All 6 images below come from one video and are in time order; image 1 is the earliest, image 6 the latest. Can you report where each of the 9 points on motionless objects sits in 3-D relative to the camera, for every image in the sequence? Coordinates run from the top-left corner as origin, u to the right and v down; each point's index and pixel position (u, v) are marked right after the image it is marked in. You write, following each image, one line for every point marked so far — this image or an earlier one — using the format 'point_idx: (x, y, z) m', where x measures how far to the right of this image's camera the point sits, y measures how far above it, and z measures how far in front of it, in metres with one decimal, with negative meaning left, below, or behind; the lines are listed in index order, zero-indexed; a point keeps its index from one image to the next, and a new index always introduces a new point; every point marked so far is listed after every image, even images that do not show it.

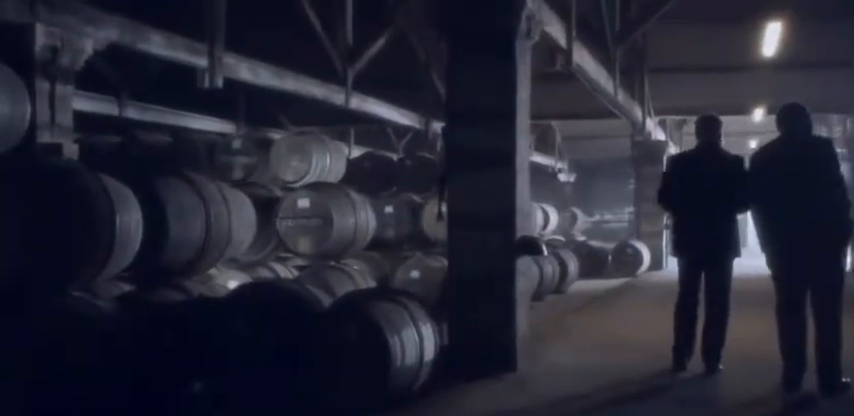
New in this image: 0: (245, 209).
0: (-1.4, 0.0, +8.9) m
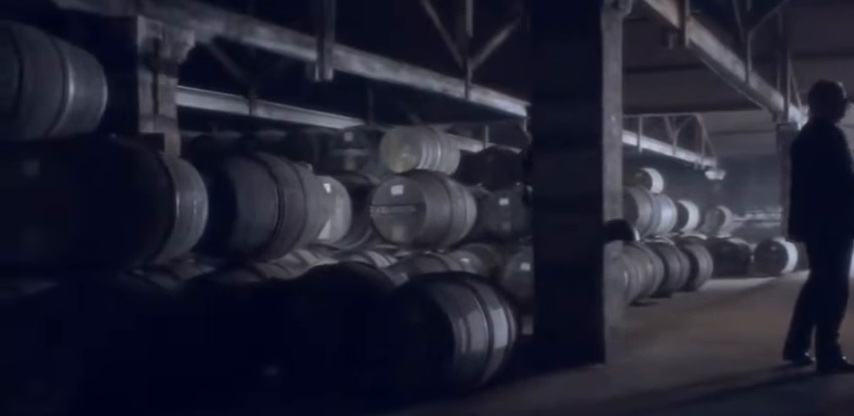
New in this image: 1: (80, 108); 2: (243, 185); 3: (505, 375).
0: (-0.7, +0.1, +8.8) m
1: (-2.3, +0.7, +7.9) m
2: (-1.2, +0.1, +7.9) m
3: (+0.5, -1.1, +8.1) m
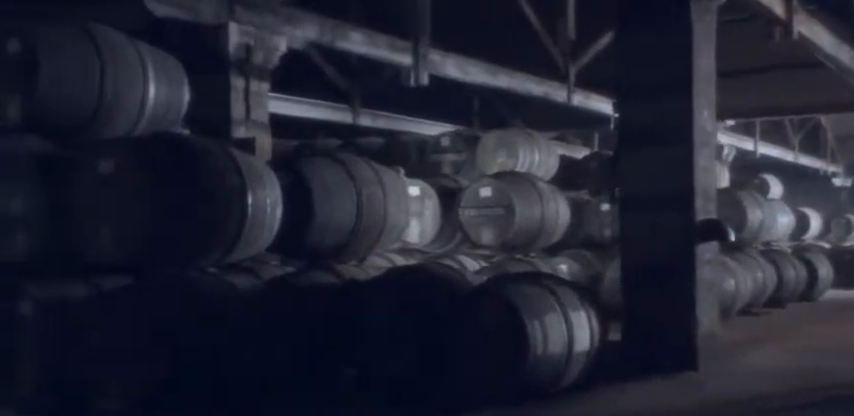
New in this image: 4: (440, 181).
0: (-0.1, +0.1, +8.7) m
1: (-1.8, +0.7, +8.0) m
2: (-0.7, +0.1, +7.8) m
3: (+1.0, -1.1, +7.8) m
4: (+0.1, +0.3, +10.8) m
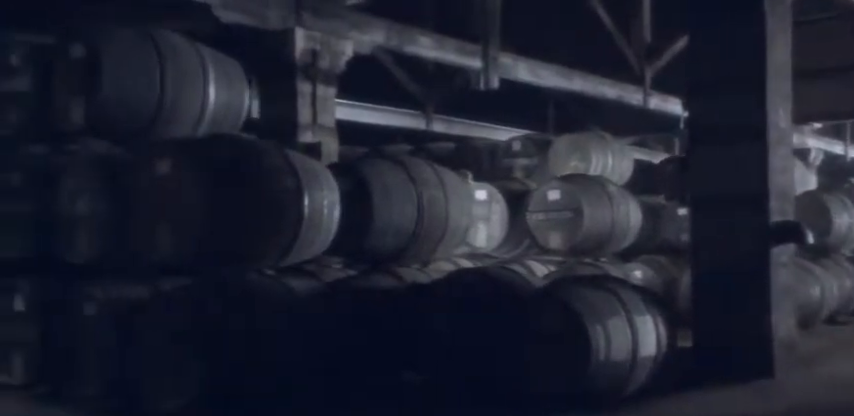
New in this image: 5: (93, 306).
0: (+0.3, +0.1, +8.6) m
1: (-1.4, +0.6, +8.0) m
2: (-0.3, +0.1, +7.7) m
3: (+1.4, -1.1, +7.5) m
4: (+0.7, +0.2, +10.6) m
5: (-2.0, -0.6, +7.2) m
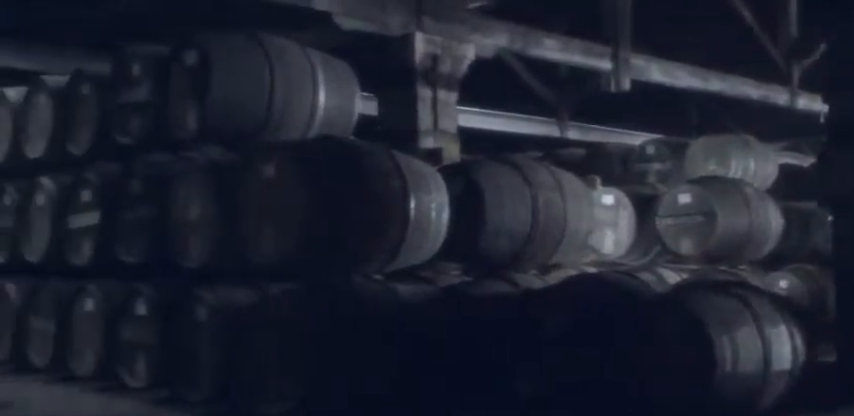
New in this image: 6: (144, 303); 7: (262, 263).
0: (+1.2, +0.1, +8.2) m
1: (-0.6, +0.6, +7.8) m
2: (+0.4, +0.1, +7.4) m
3: (+2.1, -1.1, +6.9) m
4: (+1.8, +0.1, +10.2) m
5: (-1.3, -0.6, +7.2) m
6: (-1.8, -0.6, +7.7) m
7: (-0.9, -0.3, +7.1) m
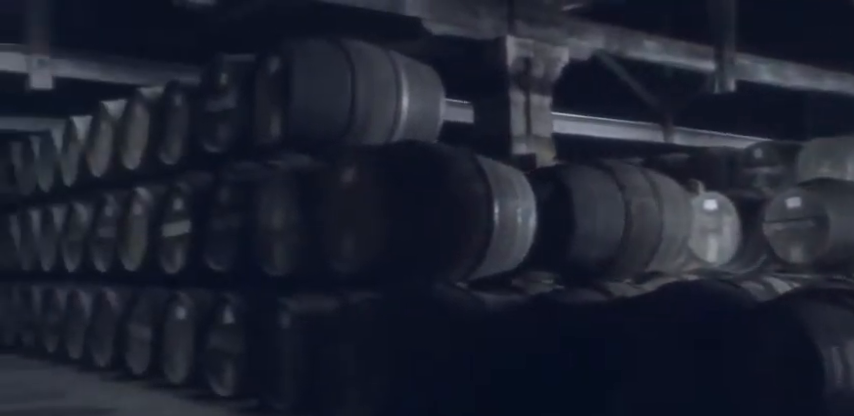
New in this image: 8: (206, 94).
0: (+1.7, 0.0, +7.8) m
1: (-0.1, +0.6, +7.6) m
2: (+0.9, +0.1, +7.1) m
3: (+2.6, -1.1, +6.4) m
4: (+2.6, +0.1, +9.7) m
5: (-0.8, -0.6, +7.0) m
6: (-1.2, -0.7, +7.6) m
7: (-0.4, -0.4, +6.9) m
8: (-1.5, +0.8, +8.1) m
